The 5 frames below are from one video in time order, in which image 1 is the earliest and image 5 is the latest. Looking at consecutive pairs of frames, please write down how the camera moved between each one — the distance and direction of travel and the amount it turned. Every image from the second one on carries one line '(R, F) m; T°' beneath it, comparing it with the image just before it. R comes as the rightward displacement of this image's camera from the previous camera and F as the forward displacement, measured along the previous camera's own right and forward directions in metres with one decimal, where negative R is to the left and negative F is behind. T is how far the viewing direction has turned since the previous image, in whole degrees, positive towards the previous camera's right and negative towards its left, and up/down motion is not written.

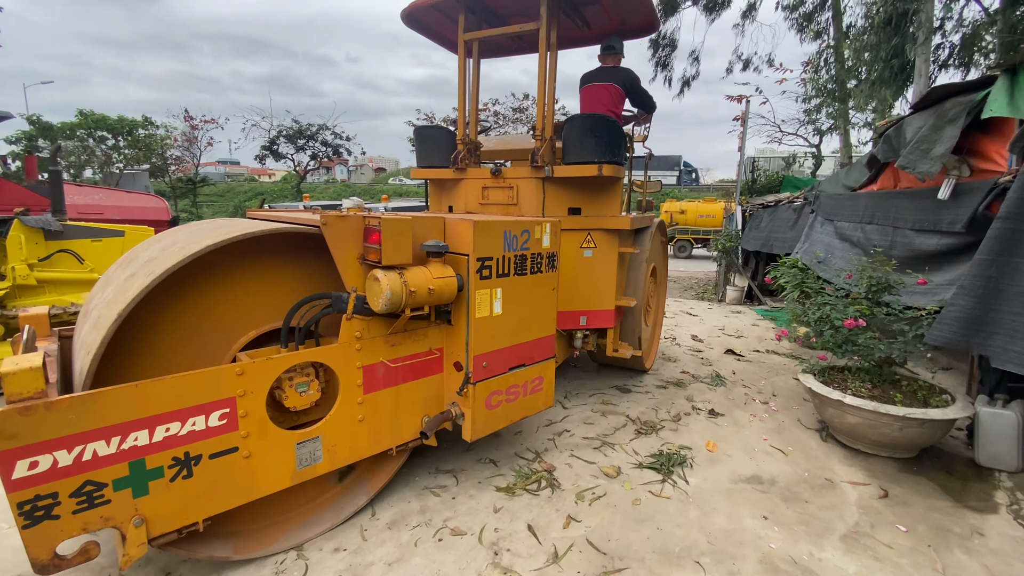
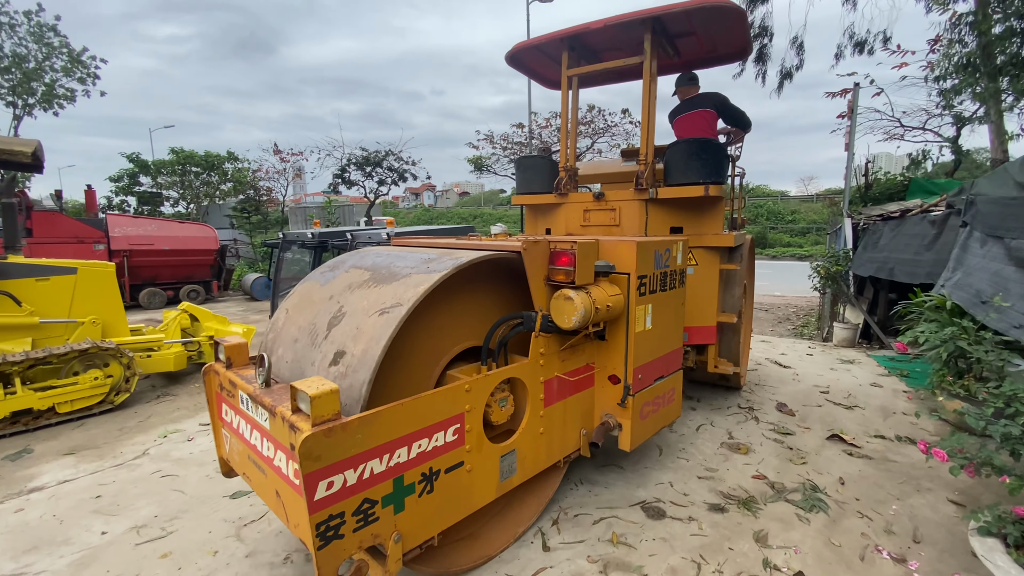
(+0.6, +1.1) m; -10°
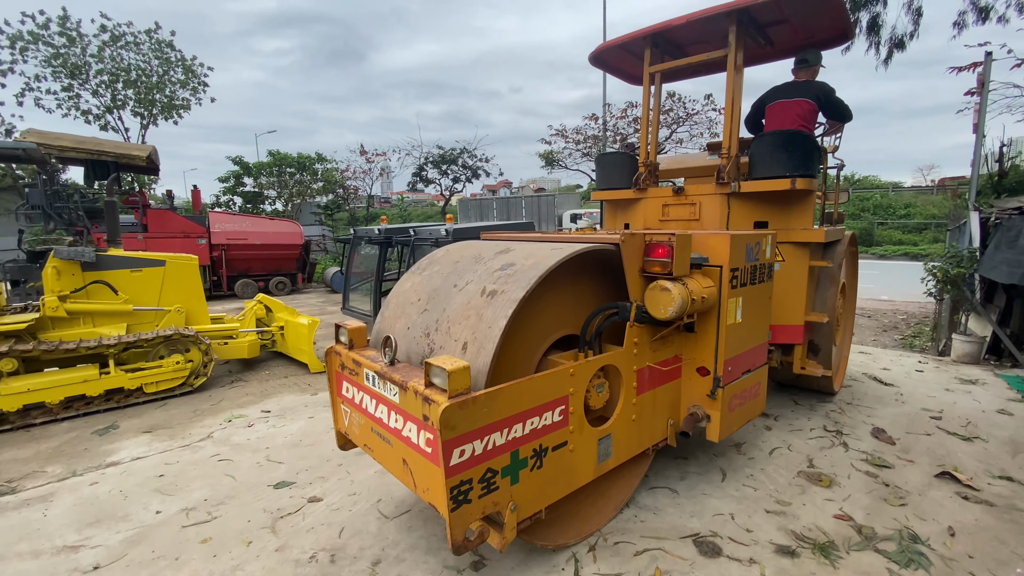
(+0.2, +0.2) m; -9°
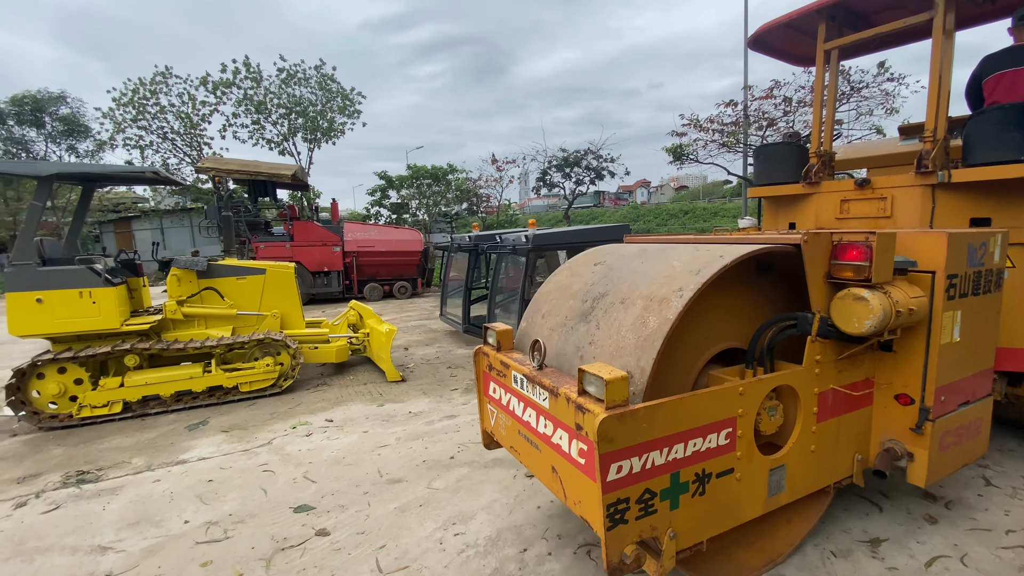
(+0.4, +0.5) m; -17°
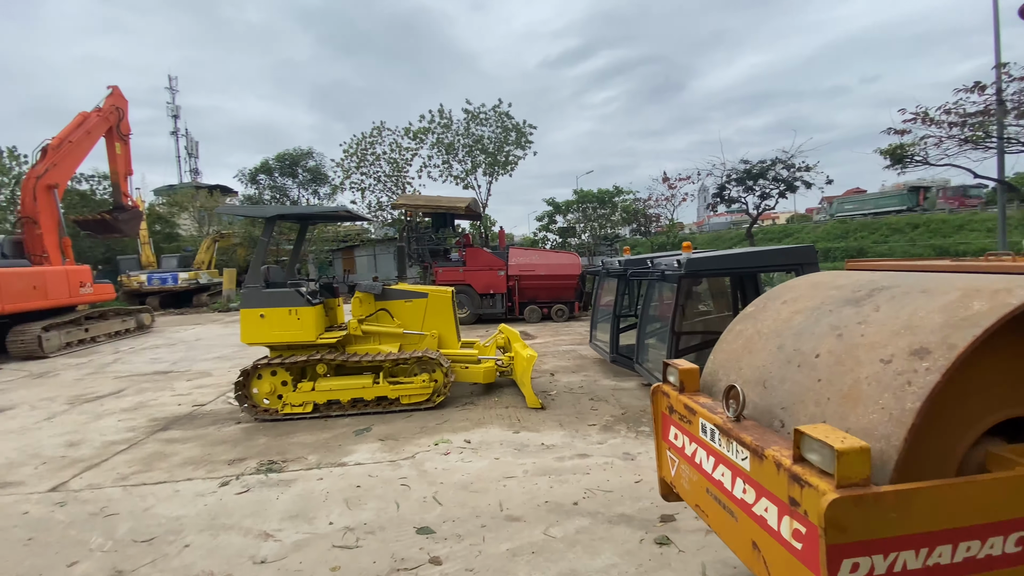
(+0.2, +0.2) m; -21°
